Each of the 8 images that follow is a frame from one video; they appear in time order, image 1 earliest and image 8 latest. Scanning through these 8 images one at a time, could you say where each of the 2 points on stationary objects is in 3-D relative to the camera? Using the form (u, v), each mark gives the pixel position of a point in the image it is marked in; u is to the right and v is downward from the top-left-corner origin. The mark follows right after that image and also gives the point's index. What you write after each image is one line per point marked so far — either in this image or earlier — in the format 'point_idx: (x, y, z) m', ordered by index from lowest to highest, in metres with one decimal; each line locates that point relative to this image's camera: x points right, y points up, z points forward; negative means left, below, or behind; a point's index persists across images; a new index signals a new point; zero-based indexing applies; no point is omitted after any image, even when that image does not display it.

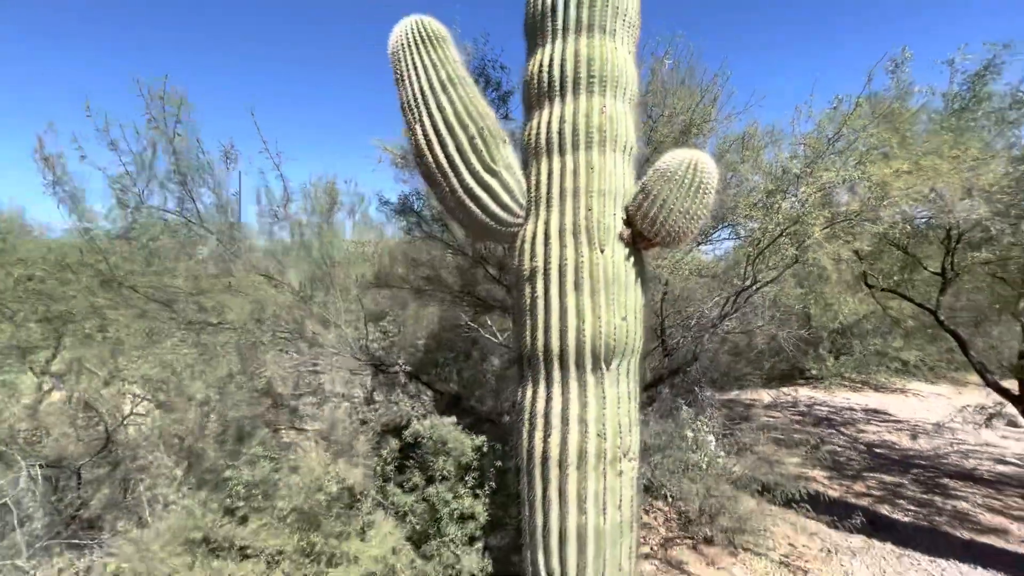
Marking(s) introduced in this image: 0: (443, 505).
0: (-0.4, -1.3, +2.9) m
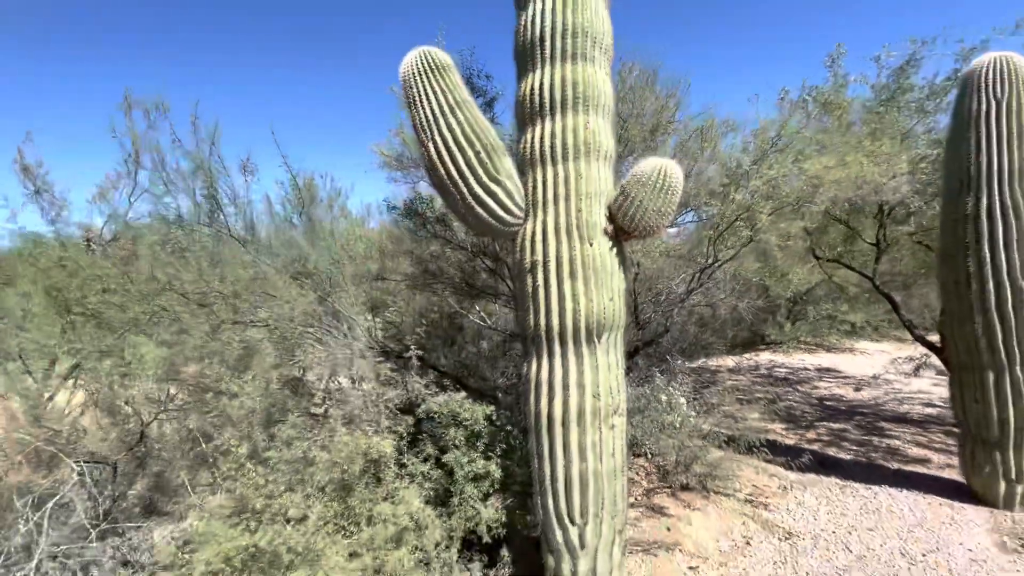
0: (-0.4, -1.3, +3.3) m
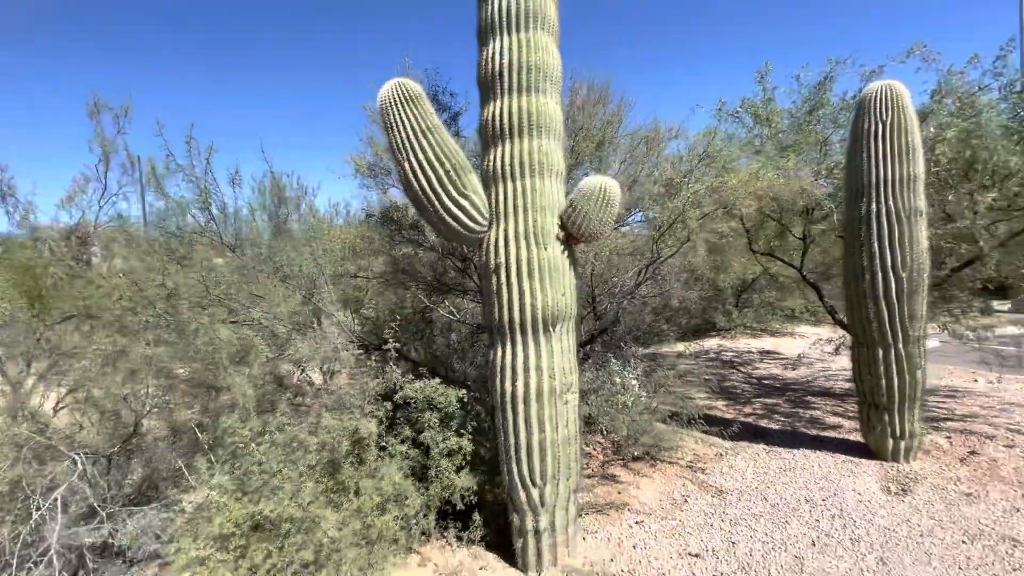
0: (-0.6, -1.2, +3.8) m
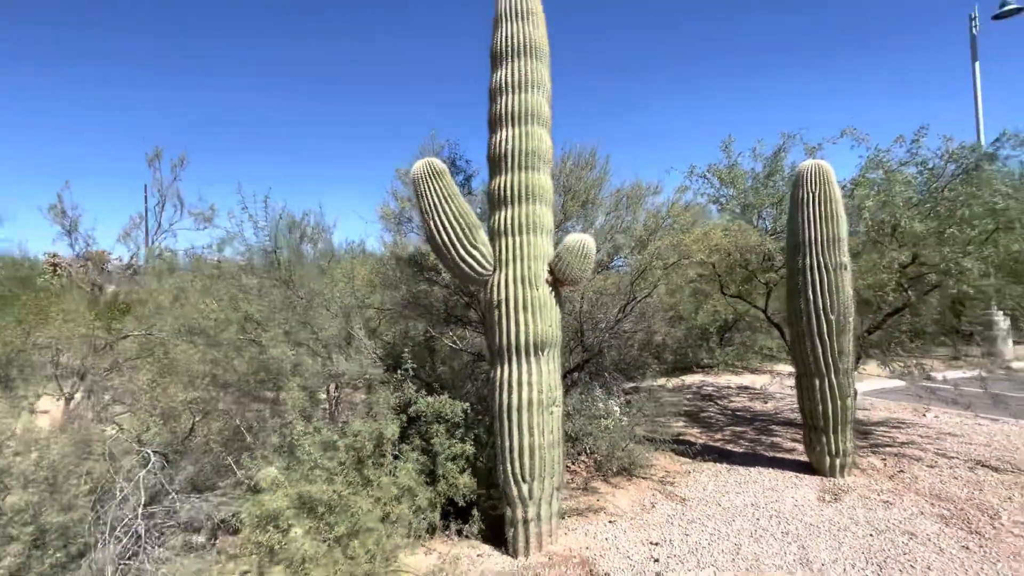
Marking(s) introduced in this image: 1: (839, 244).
0: (-0.7, -1.5, +4.5) m
1: (+3.5, +0.5, +5.1) m
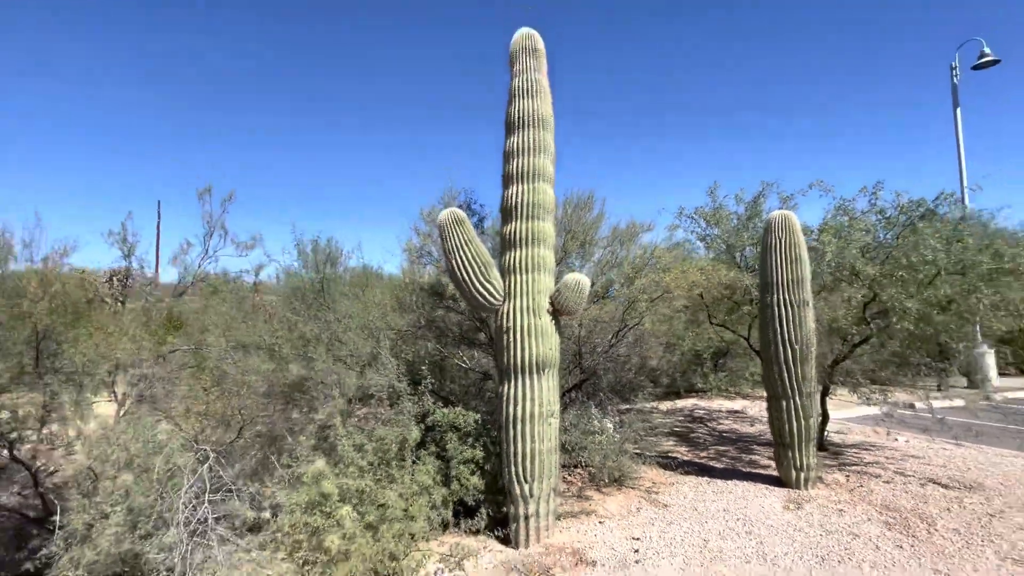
0: (-0.6, -1.8, +5.3) m
1: (+3.6, +0.1, +5.9) m
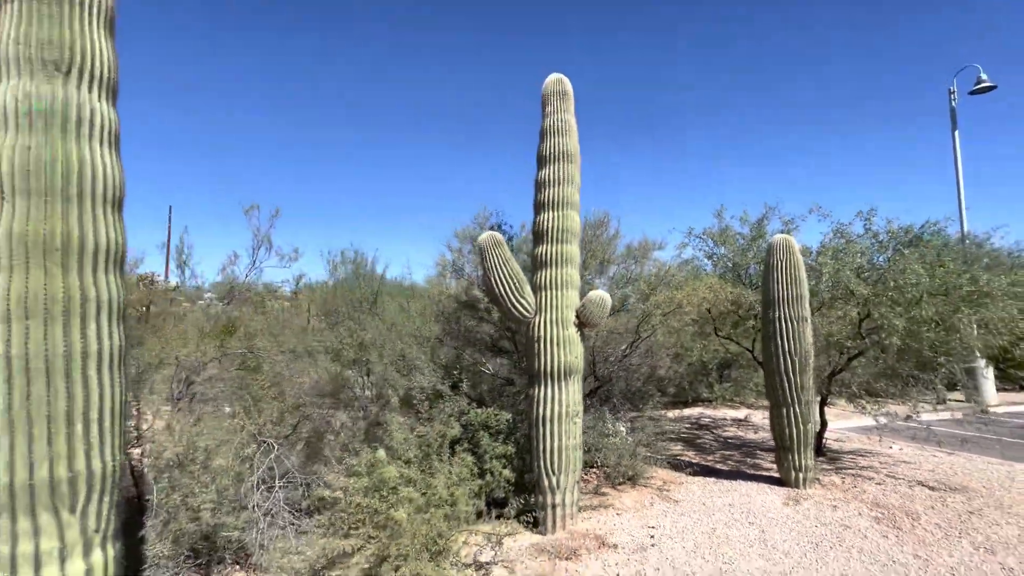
0: (-0.3, -2.0, +5.9) m
1: (+4.0, -0.2, +6.5) m
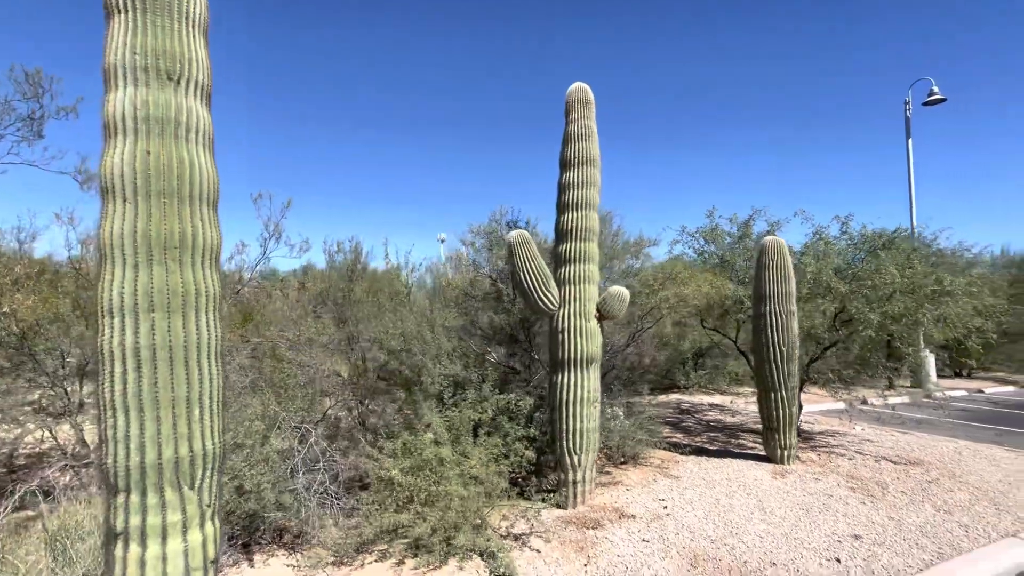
0: (0.0, -1.9, +6.4) m
1: (+4.2, -0.1, +7.2) m
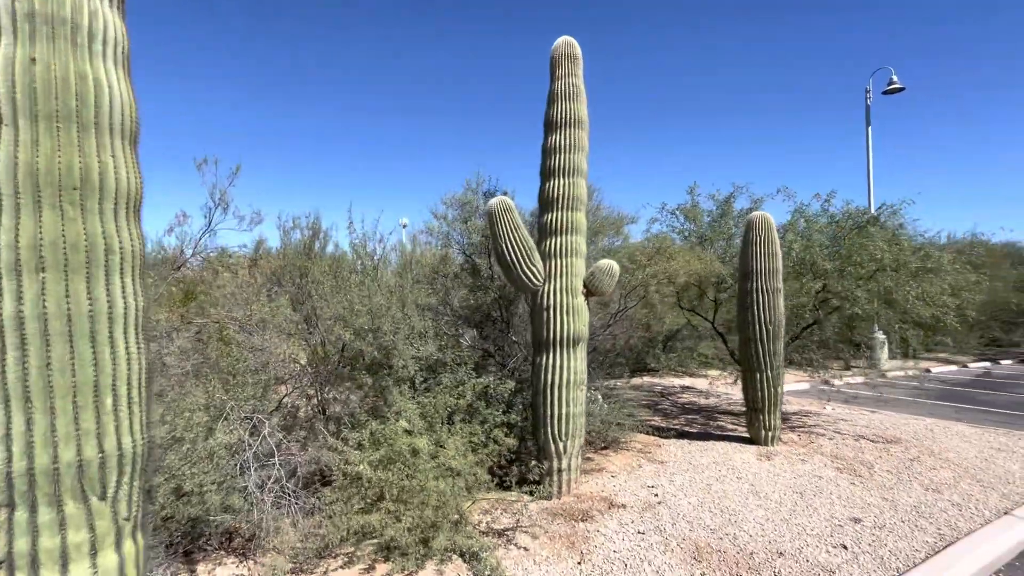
0: (-0.3, -1.6, +5.9) m
1: (+3.9, +0.2, +7.0) m
